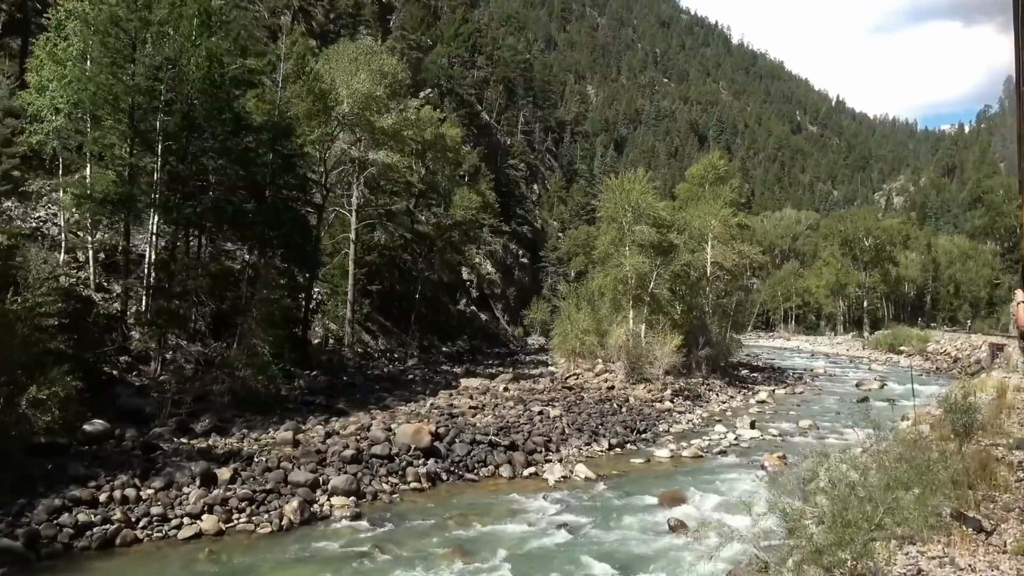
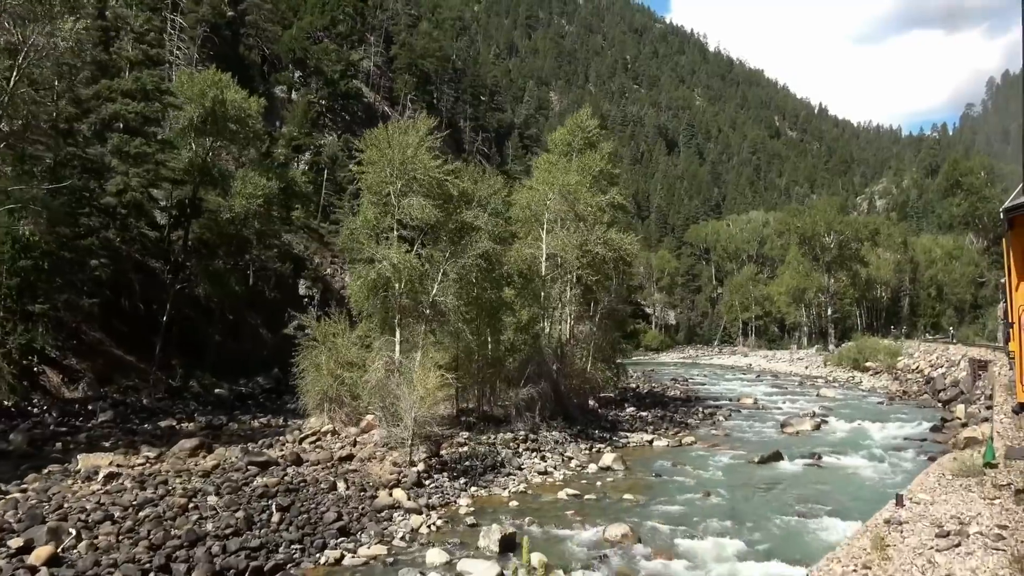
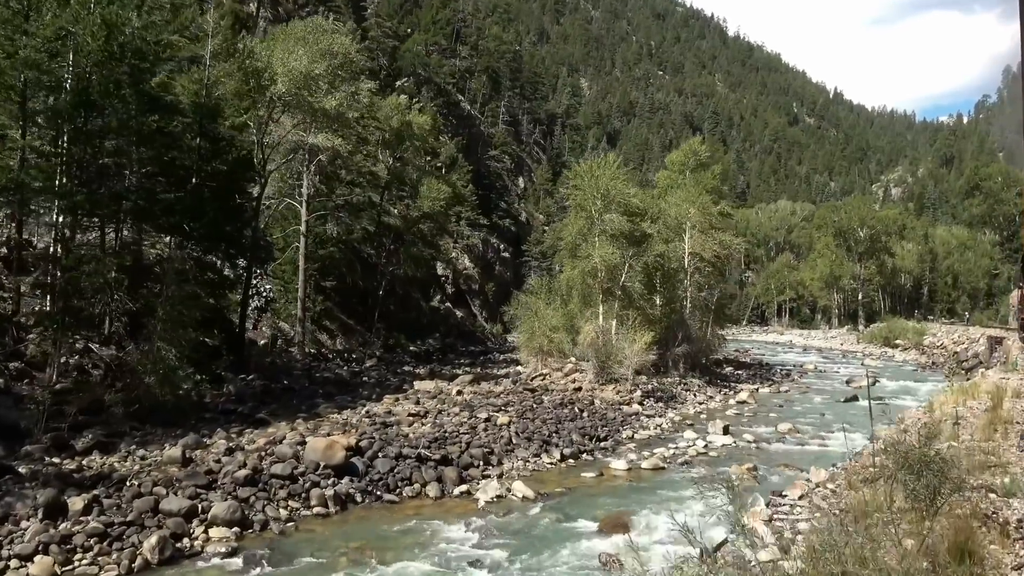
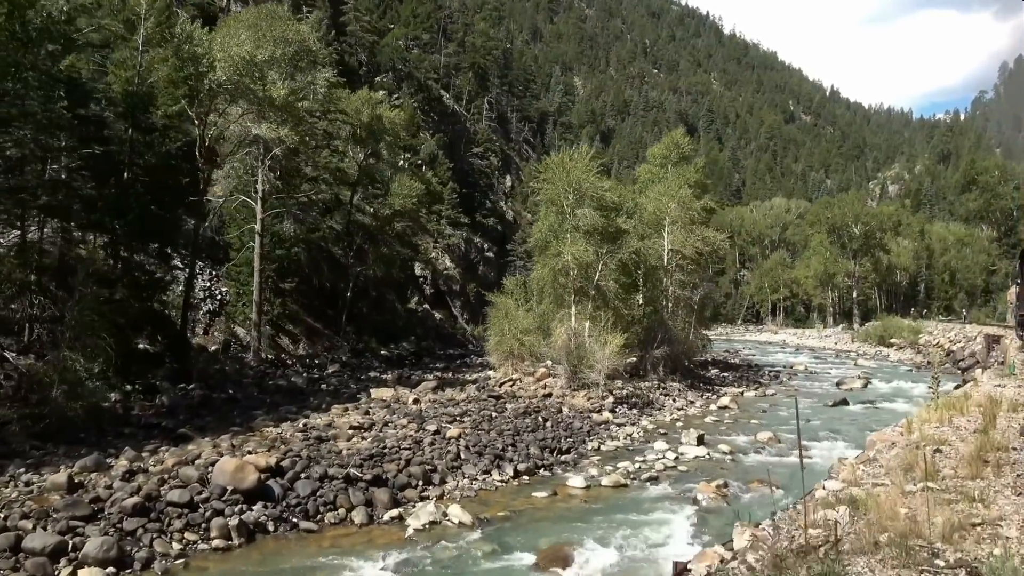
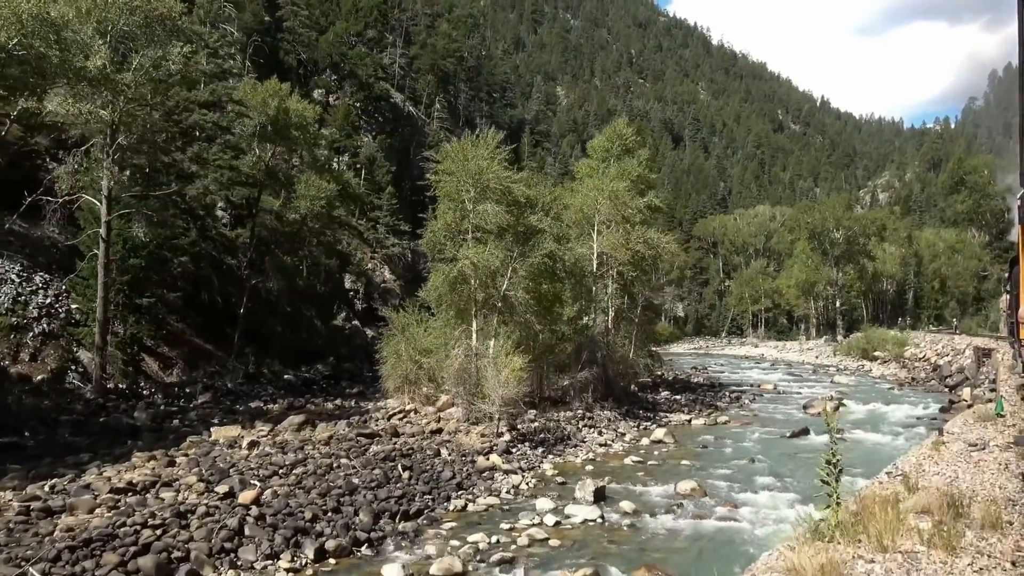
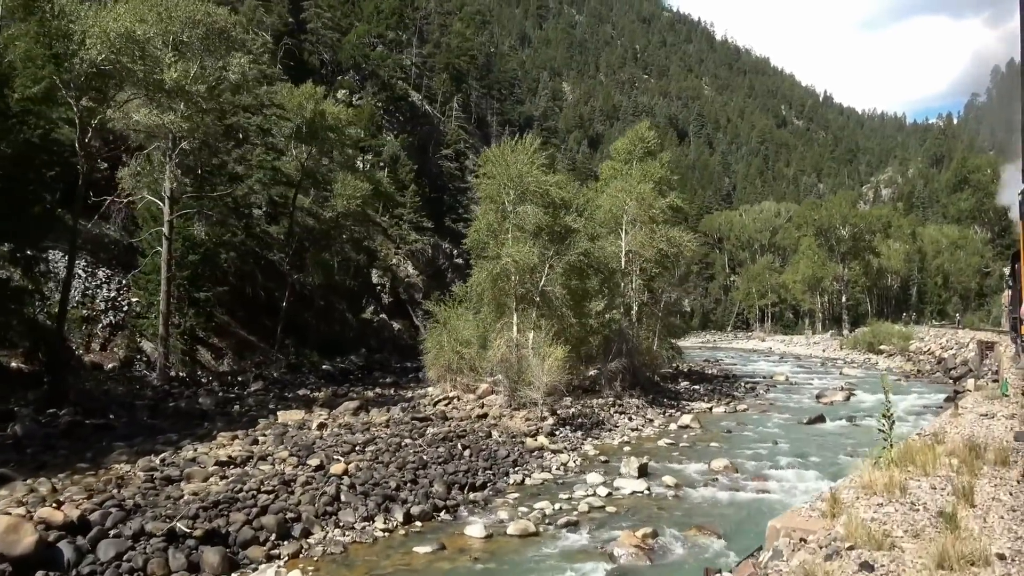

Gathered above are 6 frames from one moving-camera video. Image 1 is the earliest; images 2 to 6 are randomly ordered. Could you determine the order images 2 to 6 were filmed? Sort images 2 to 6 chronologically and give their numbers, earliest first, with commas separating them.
3, 4, 6, 5, 2
